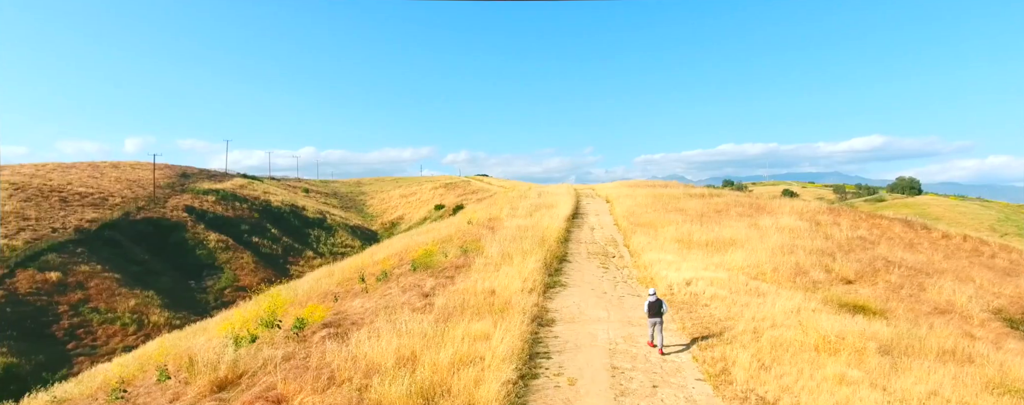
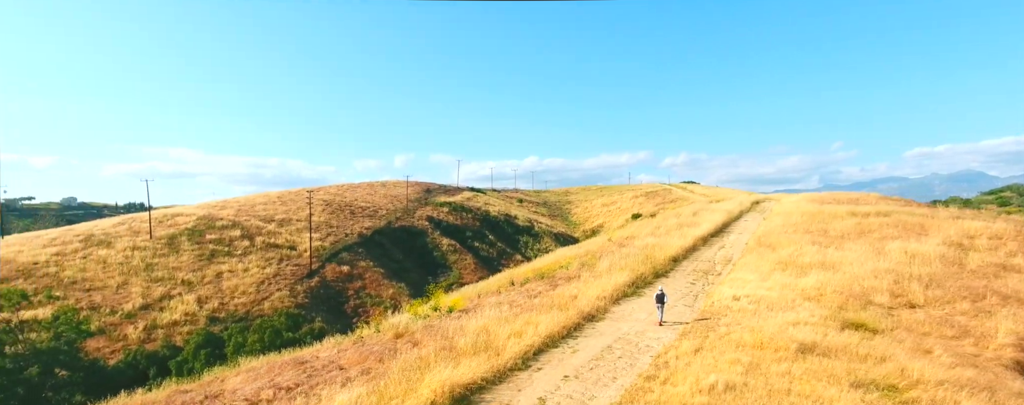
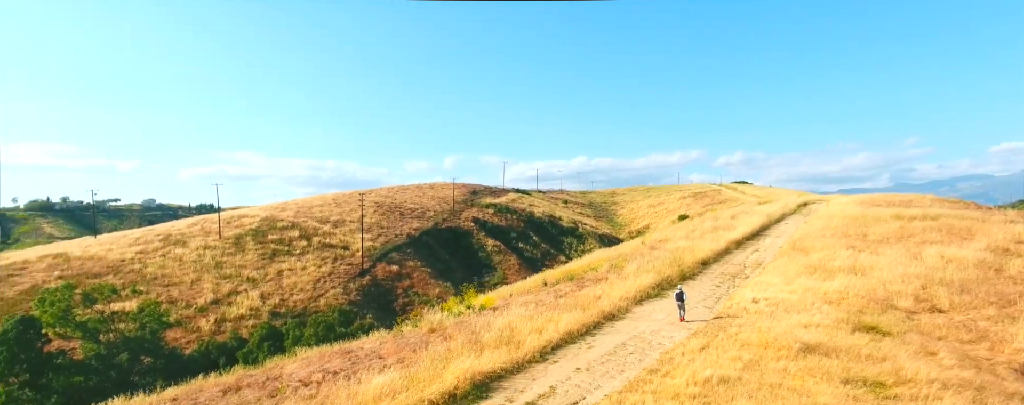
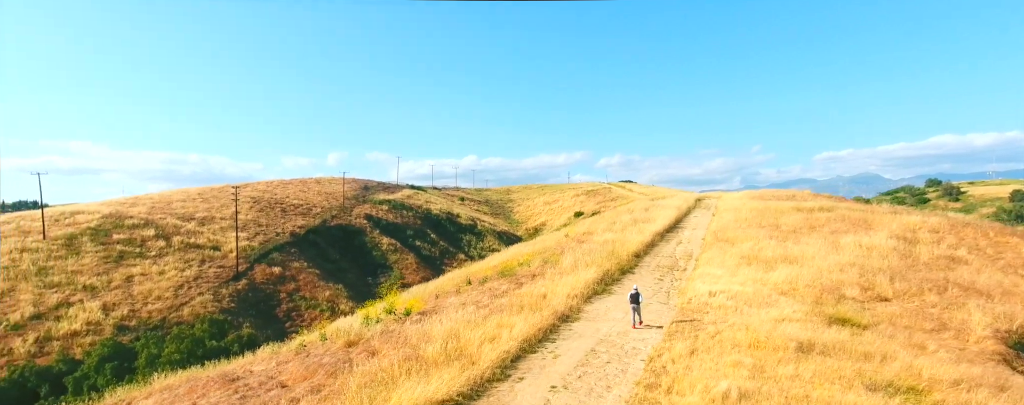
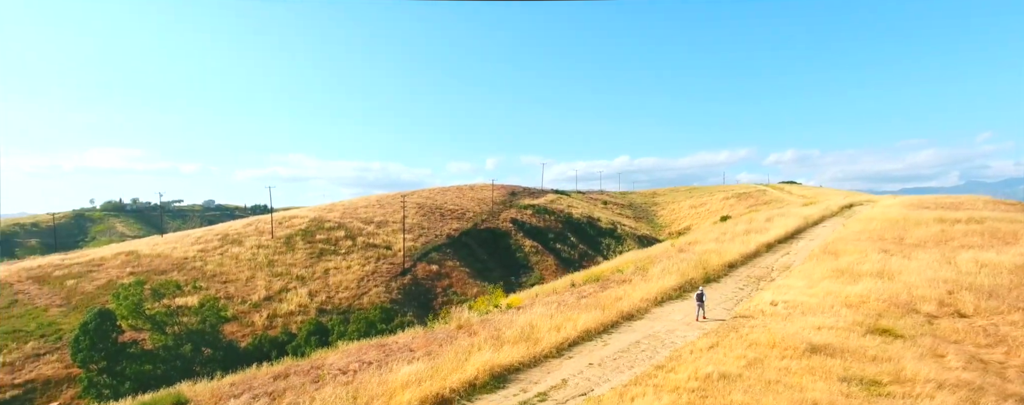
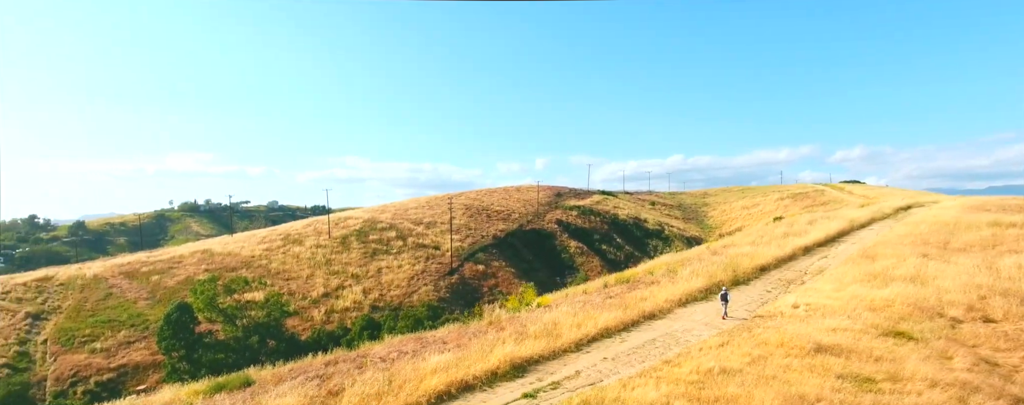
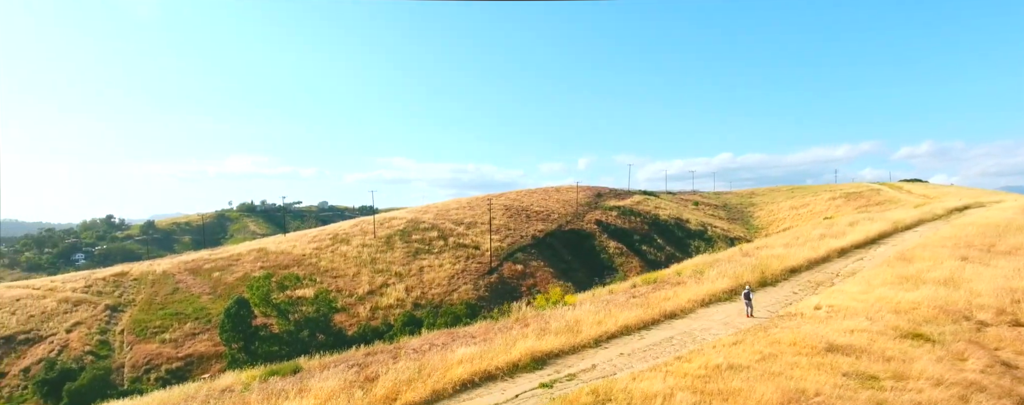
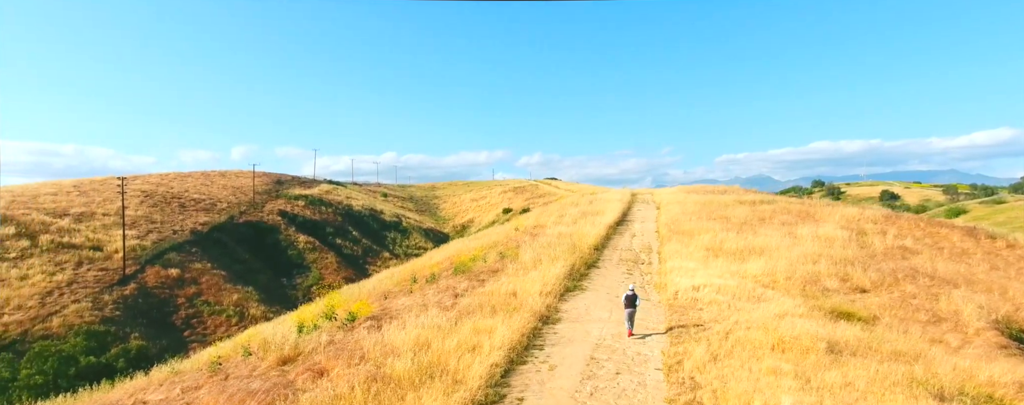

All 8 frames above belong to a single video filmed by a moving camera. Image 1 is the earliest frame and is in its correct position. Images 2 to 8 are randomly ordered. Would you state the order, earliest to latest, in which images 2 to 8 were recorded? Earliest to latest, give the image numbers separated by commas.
8, 4, 2, 3, 5, 6, 7
